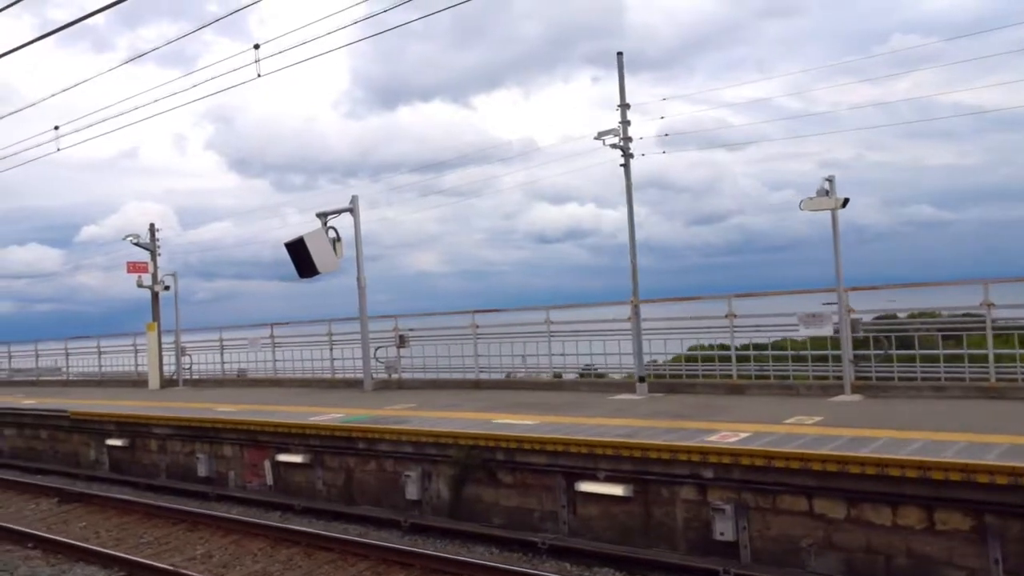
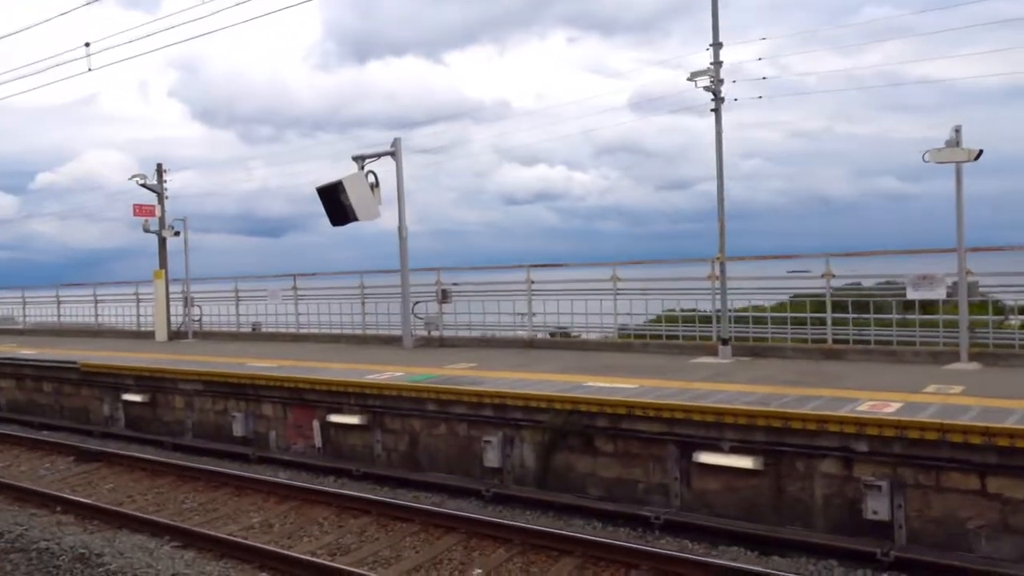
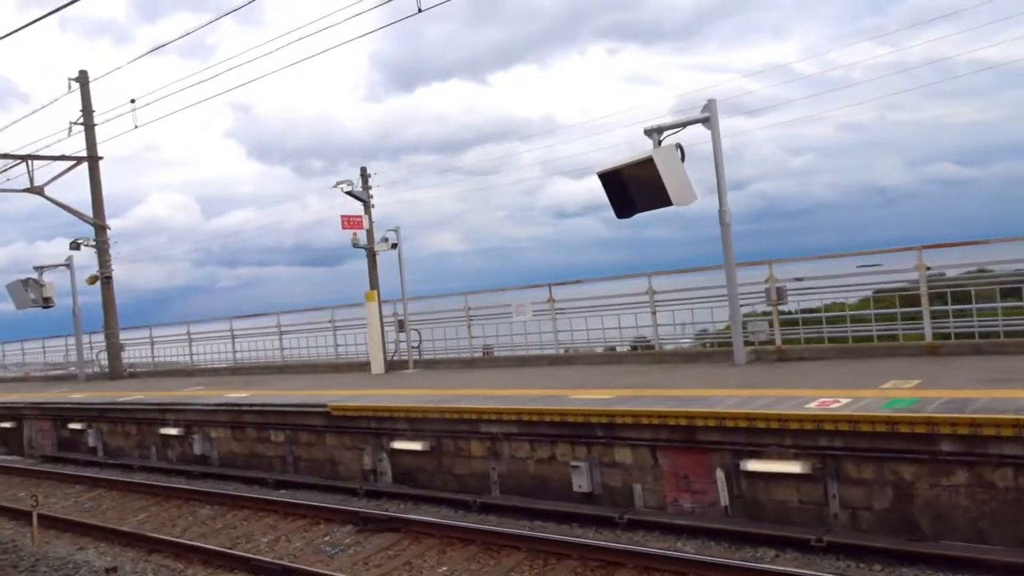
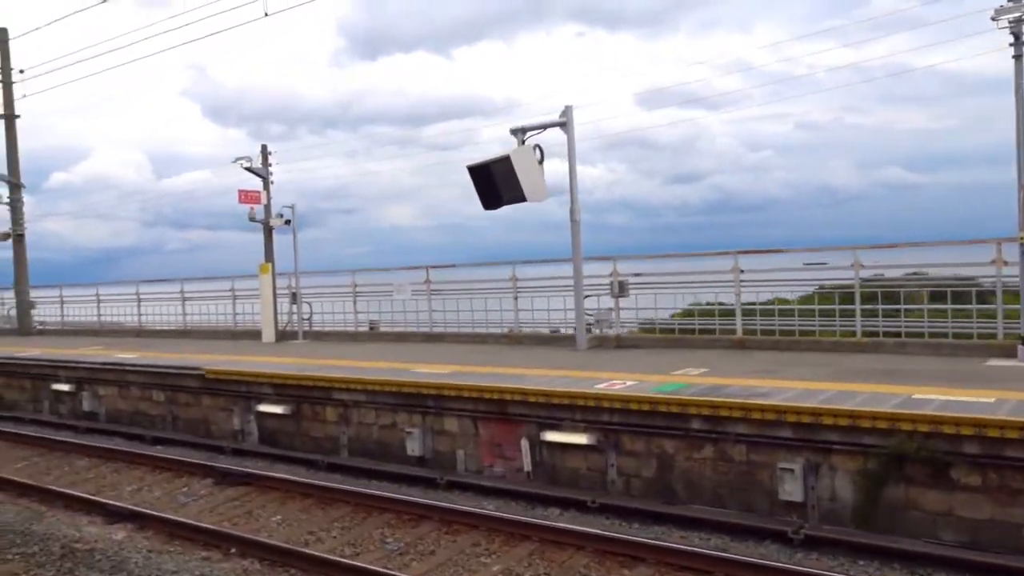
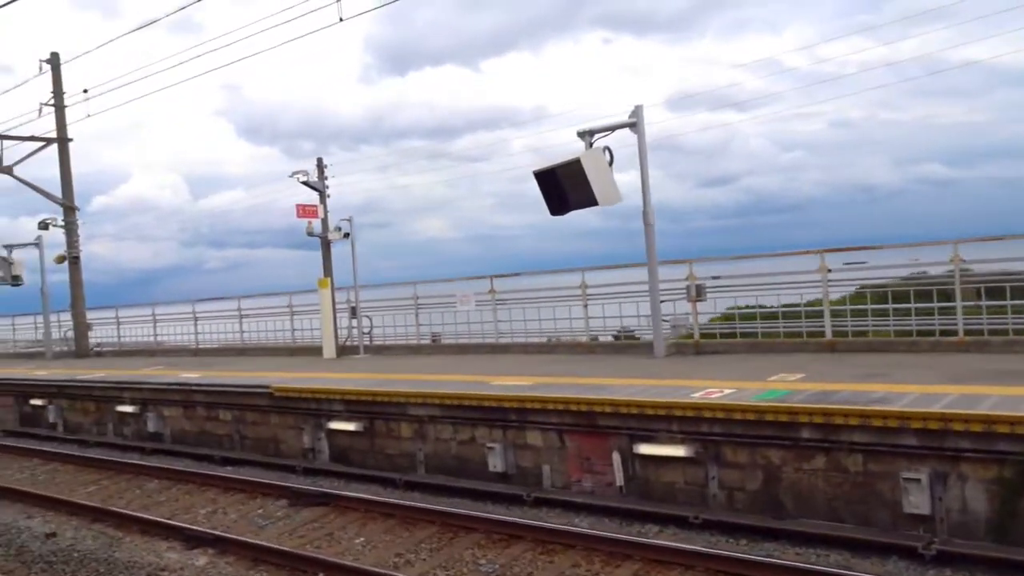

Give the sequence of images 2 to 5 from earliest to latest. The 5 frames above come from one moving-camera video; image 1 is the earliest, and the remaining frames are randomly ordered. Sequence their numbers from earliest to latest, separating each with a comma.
2, 4, 5, 3
